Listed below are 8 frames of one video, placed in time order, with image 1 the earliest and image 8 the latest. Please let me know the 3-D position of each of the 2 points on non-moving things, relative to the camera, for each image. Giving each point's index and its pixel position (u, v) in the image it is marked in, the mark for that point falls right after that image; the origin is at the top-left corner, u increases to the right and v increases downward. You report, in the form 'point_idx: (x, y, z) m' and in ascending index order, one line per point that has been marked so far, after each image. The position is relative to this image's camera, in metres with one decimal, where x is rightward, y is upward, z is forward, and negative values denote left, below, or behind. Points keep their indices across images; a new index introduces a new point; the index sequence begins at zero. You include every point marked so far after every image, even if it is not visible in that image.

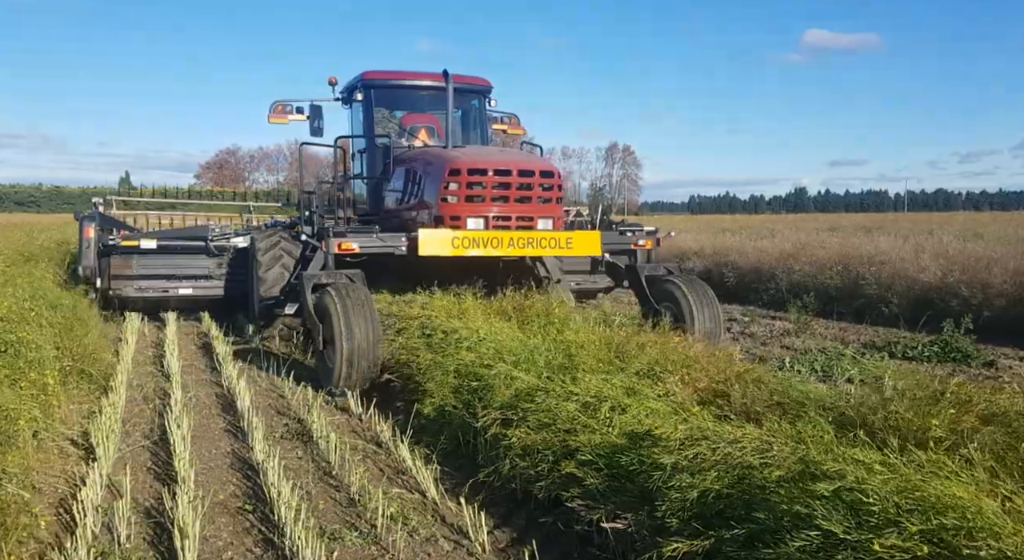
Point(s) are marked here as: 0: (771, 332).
0: (+2.9, -0.6, +8.8) m
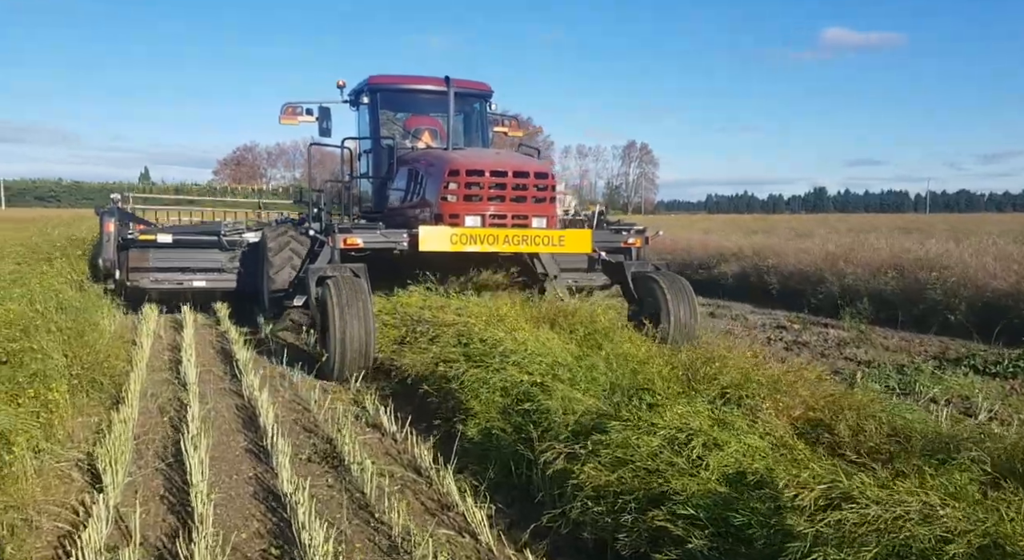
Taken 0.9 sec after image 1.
0: (+3.3, -0.6, +8.2) m
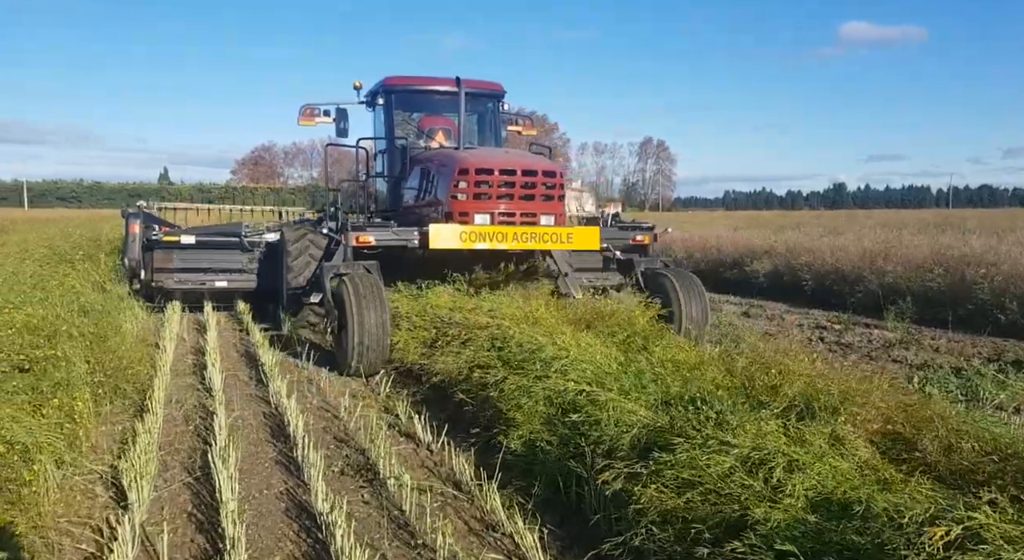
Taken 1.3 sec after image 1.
0: (+3.6, -0.6, +7.8) m
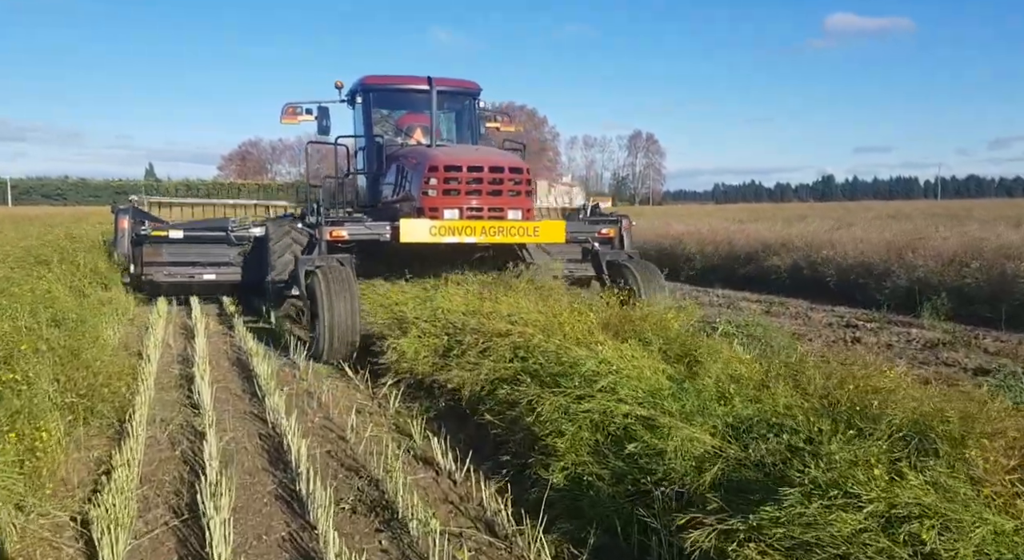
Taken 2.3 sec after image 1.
0: (+3.7, -0.6, +7.3) m
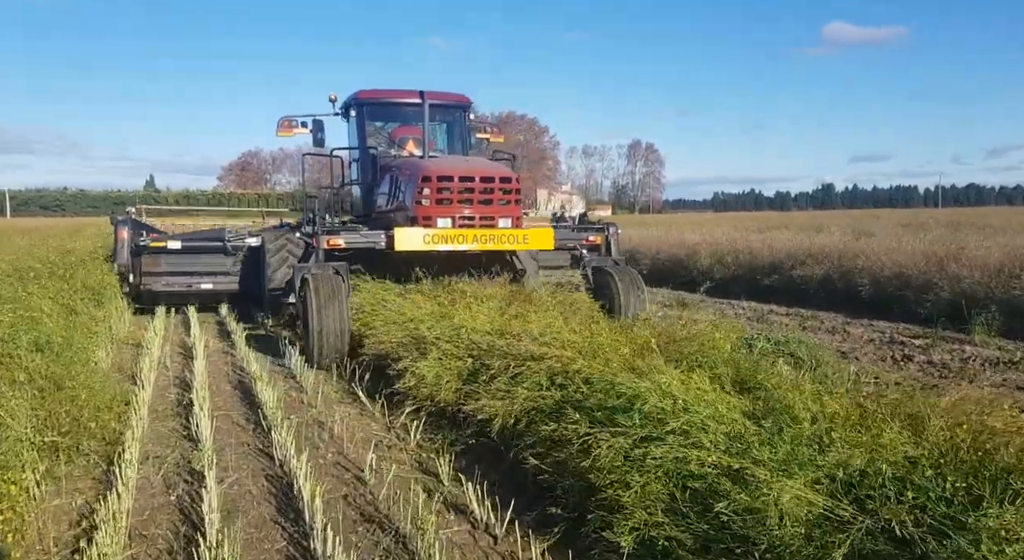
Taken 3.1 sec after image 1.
0: (+3.9, -0.7, +6.7) m
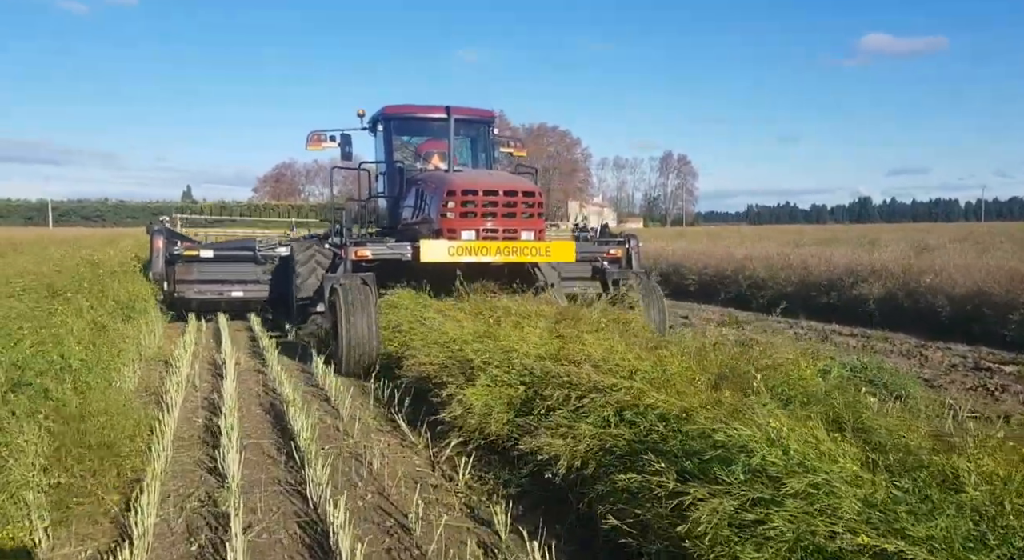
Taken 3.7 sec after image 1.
0: (+4.3, -0.9, +6.0) m
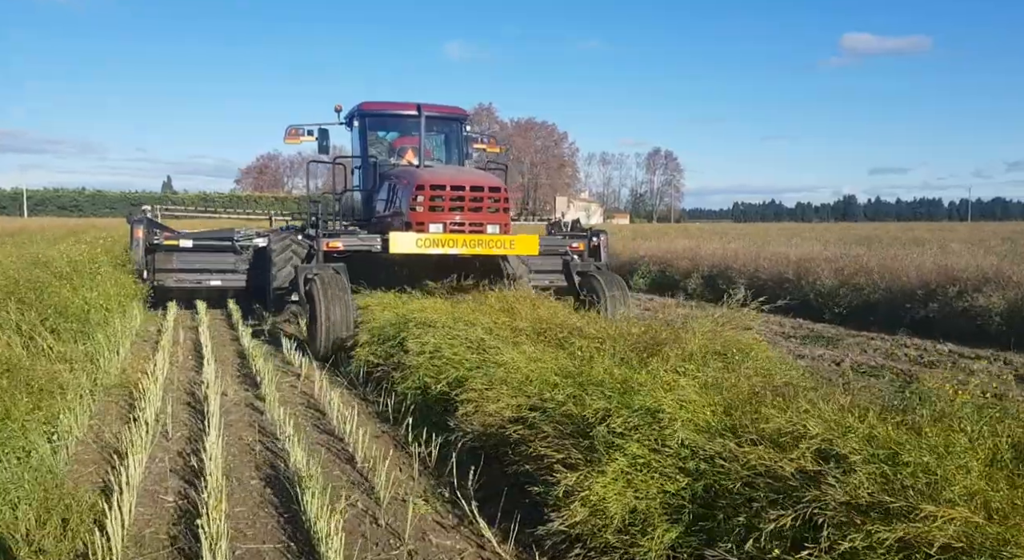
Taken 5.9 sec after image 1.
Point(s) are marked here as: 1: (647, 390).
0: (+4.9, -1.0, +4.2) m
1: (+0.7, -0.6, +3.9) m
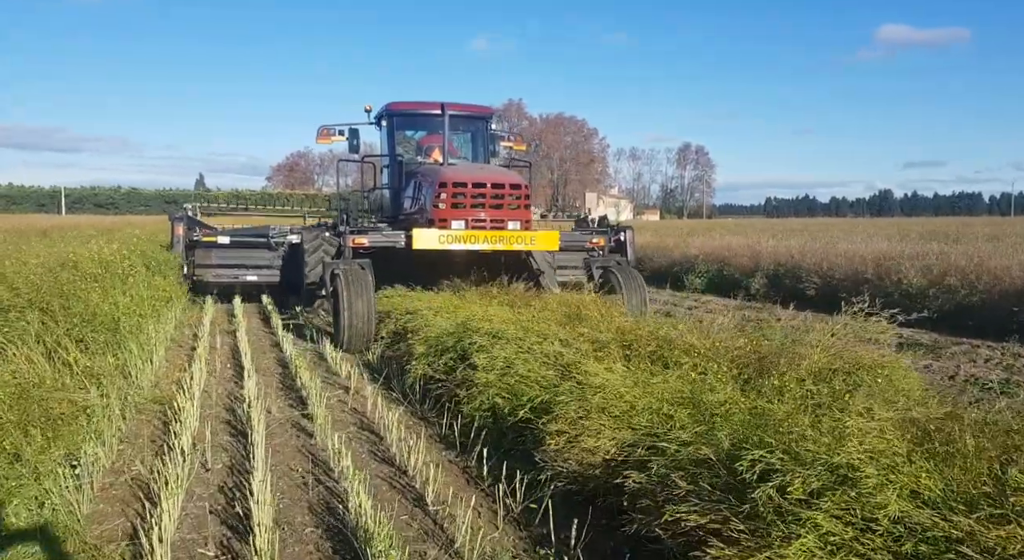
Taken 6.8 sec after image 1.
0: (+5.4, -1.1, +3.2) m
1: (+1.2, -0.6, +3.0) m
